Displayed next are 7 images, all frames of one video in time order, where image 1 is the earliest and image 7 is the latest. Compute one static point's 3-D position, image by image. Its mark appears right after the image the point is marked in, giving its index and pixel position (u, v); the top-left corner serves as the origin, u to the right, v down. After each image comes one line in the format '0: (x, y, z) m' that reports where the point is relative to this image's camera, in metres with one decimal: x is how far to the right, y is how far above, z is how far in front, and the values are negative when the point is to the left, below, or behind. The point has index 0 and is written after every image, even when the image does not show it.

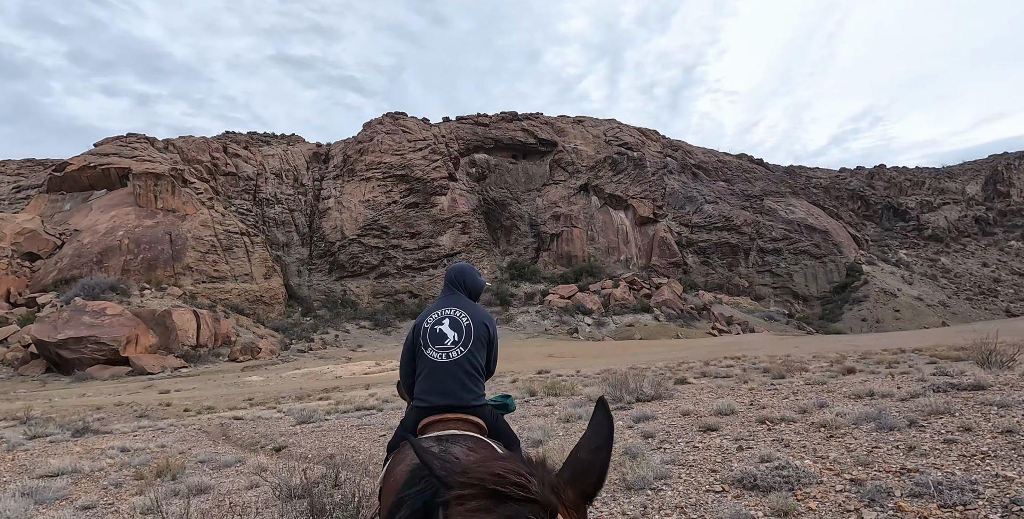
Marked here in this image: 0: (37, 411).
0: (-10.0, -3.2, +11.5) m
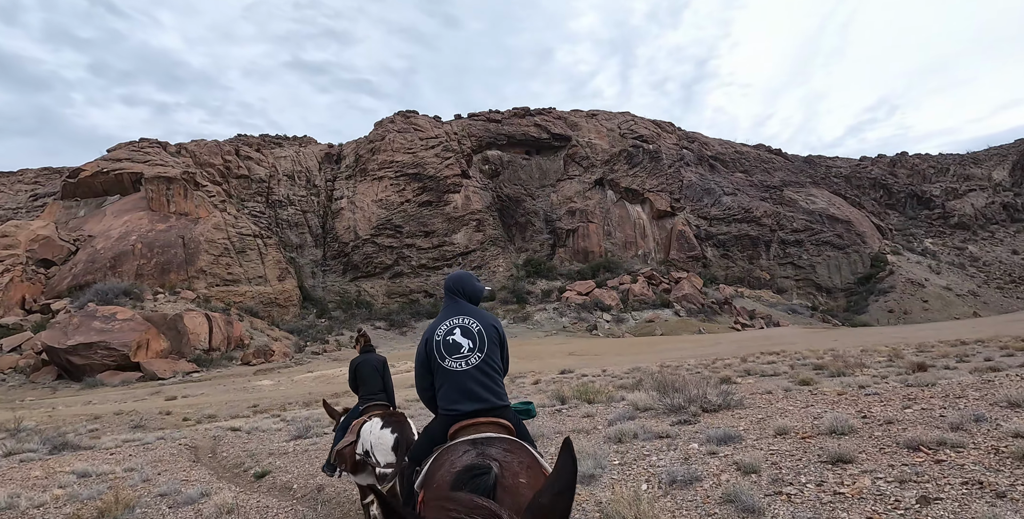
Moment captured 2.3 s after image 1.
0: (-9.6, -3.2, +10.9) m
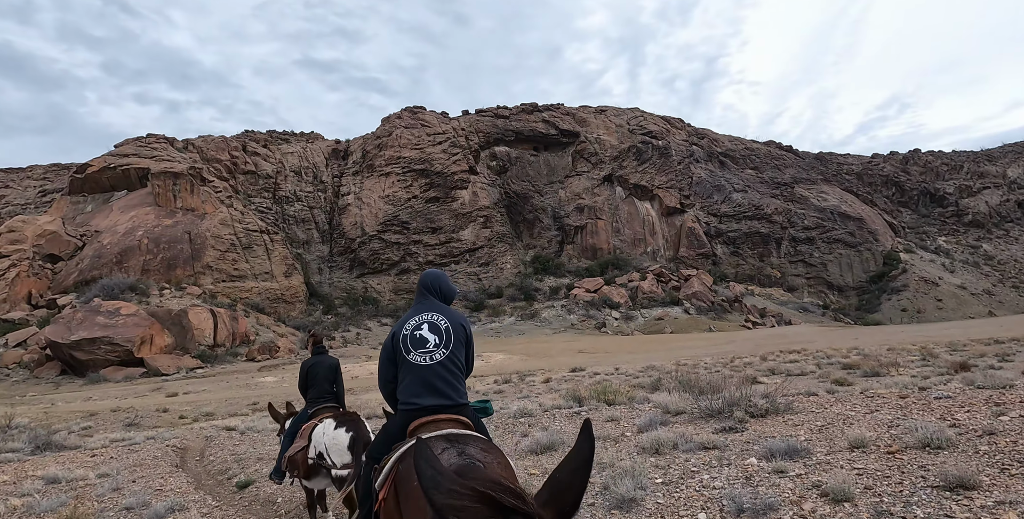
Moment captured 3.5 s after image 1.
0: (-9.4, -3.1, +10.5) m
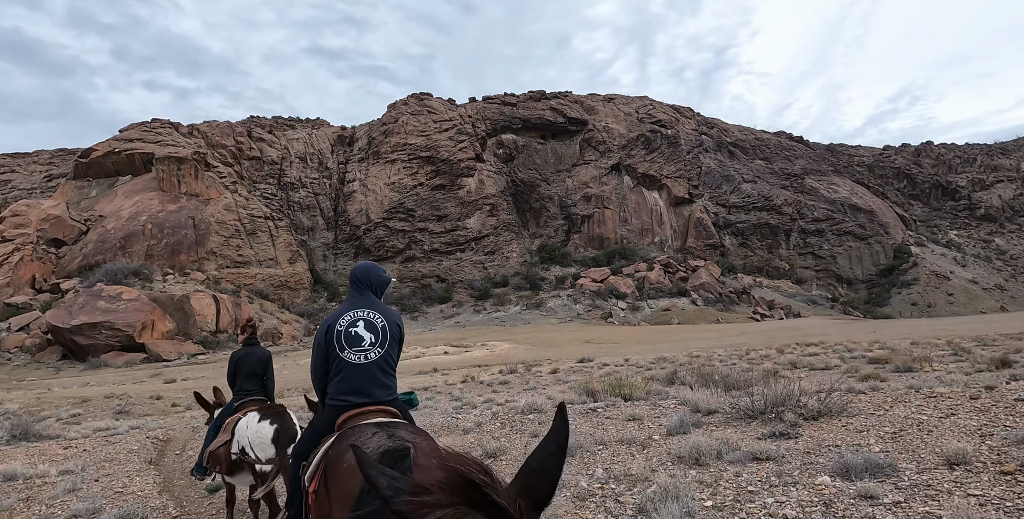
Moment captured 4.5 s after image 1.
0: (-9.3, -2.7, +10.2) m
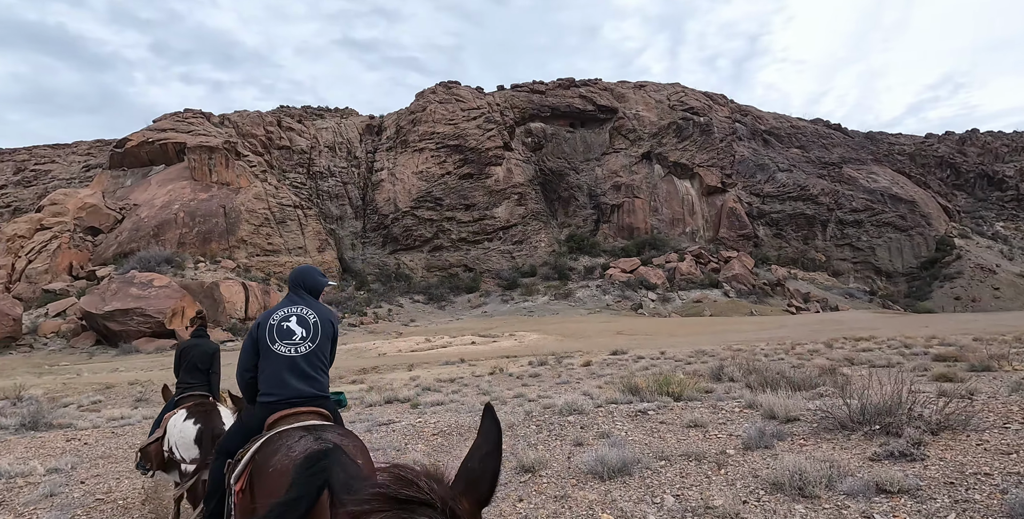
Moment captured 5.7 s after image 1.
0: (-8.8, -2.4, +10.2) m
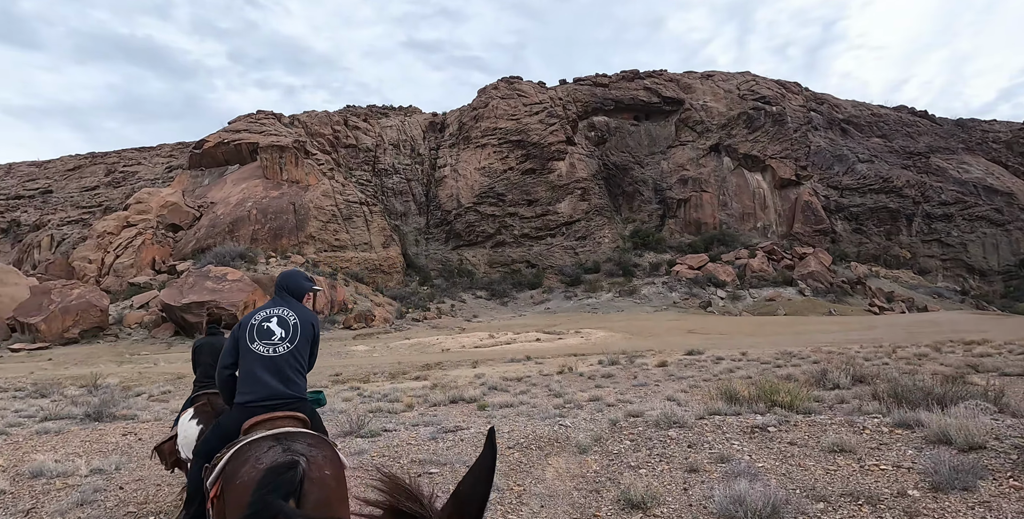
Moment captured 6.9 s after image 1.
0: (-7.5, -2.3, +10.5) m
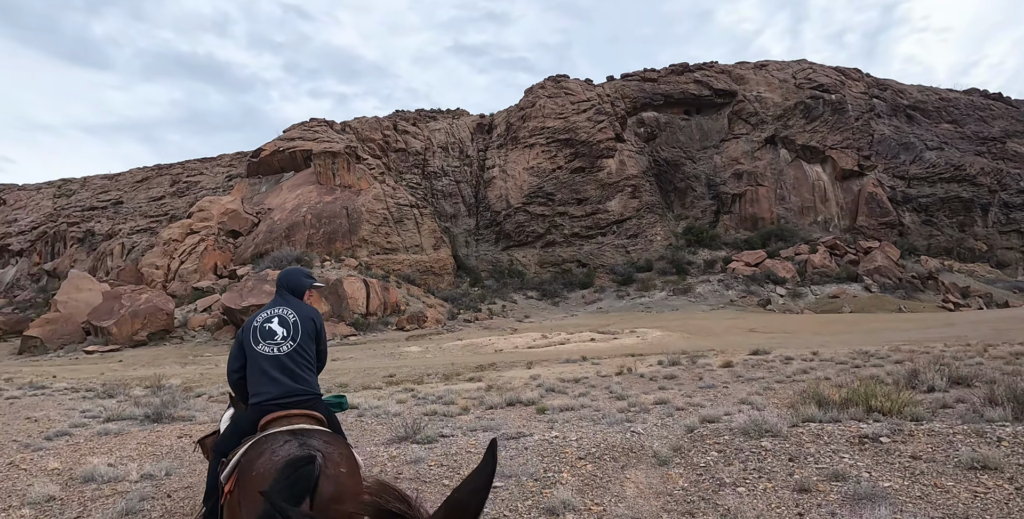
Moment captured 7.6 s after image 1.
0: (-6.5, -2.4, +10.9) m
